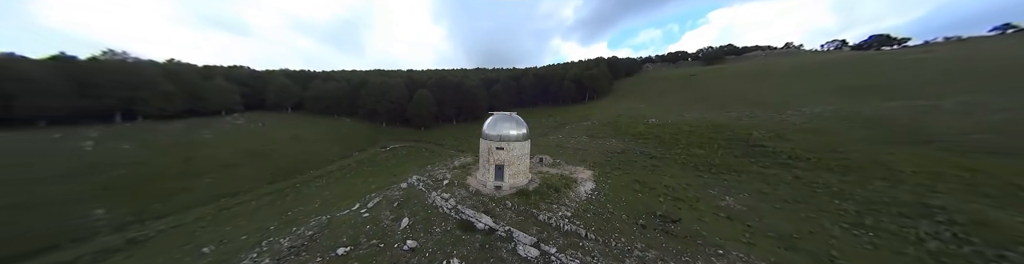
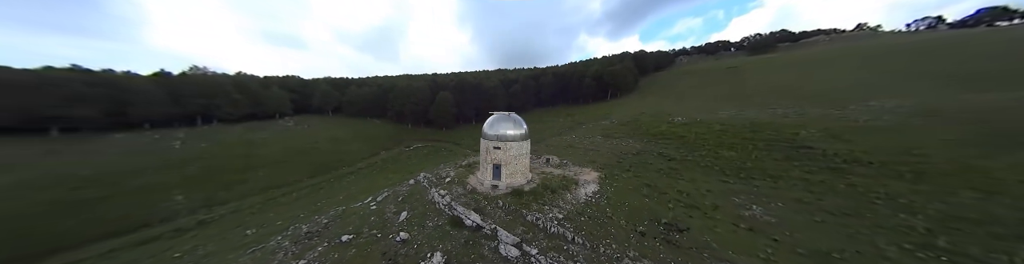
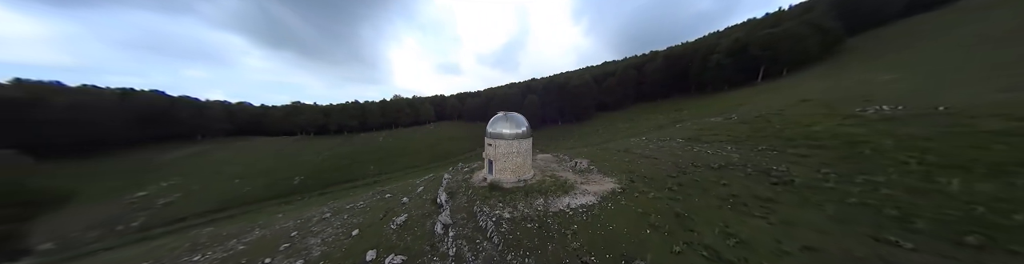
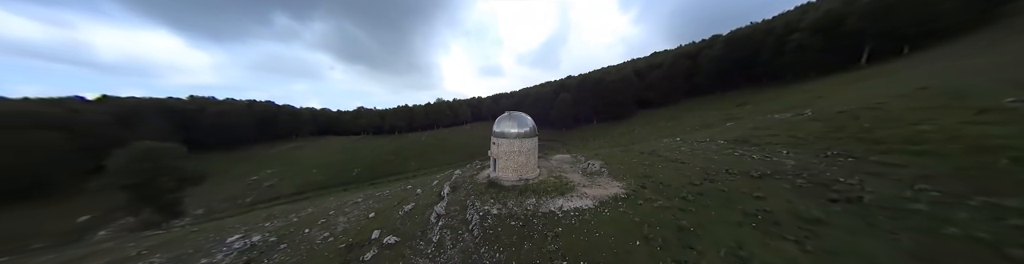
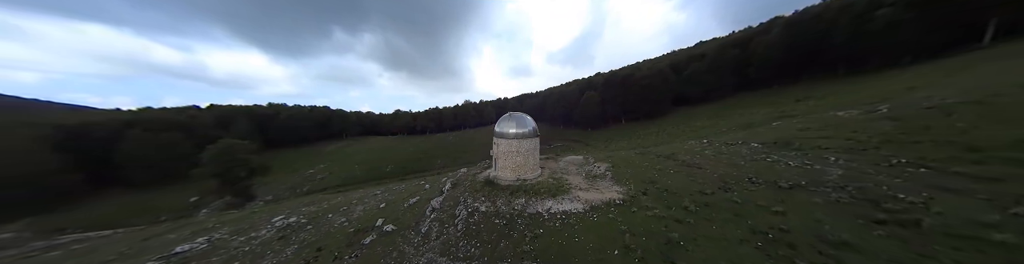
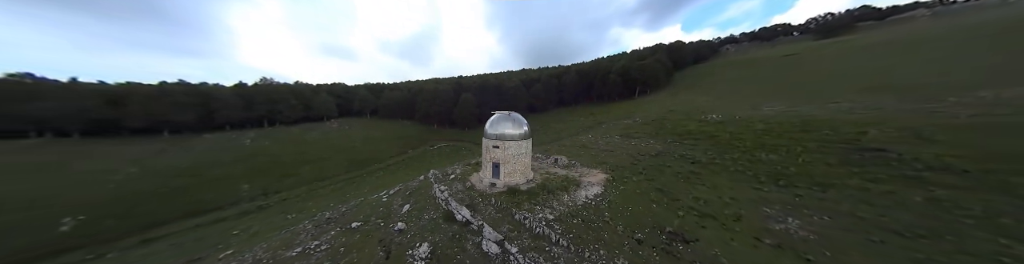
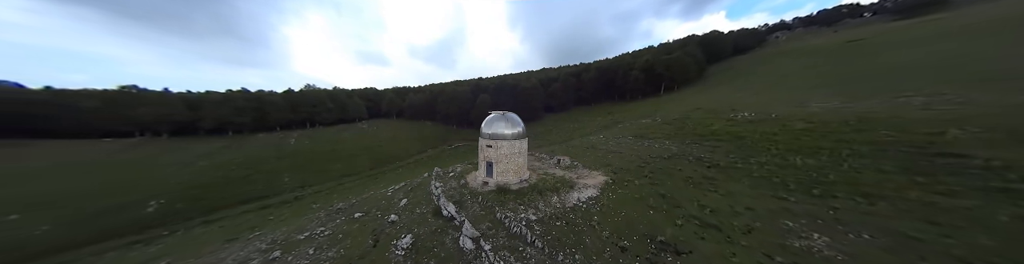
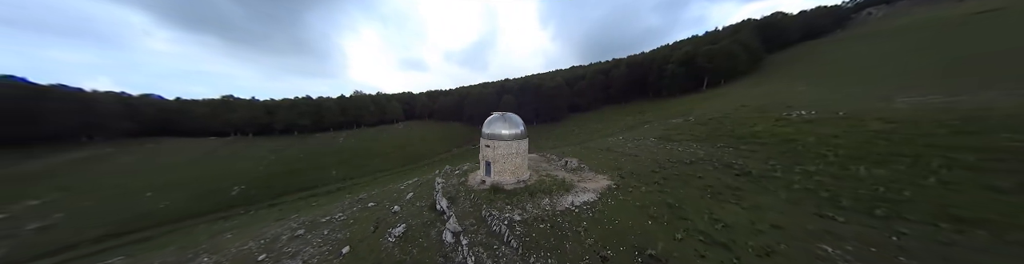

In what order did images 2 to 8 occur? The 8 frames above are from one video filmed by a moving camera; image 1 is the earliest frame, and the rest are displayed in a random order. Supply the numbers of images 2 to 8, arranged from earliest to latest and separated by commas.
2, 6, 7, 8, 3, 4, 5
